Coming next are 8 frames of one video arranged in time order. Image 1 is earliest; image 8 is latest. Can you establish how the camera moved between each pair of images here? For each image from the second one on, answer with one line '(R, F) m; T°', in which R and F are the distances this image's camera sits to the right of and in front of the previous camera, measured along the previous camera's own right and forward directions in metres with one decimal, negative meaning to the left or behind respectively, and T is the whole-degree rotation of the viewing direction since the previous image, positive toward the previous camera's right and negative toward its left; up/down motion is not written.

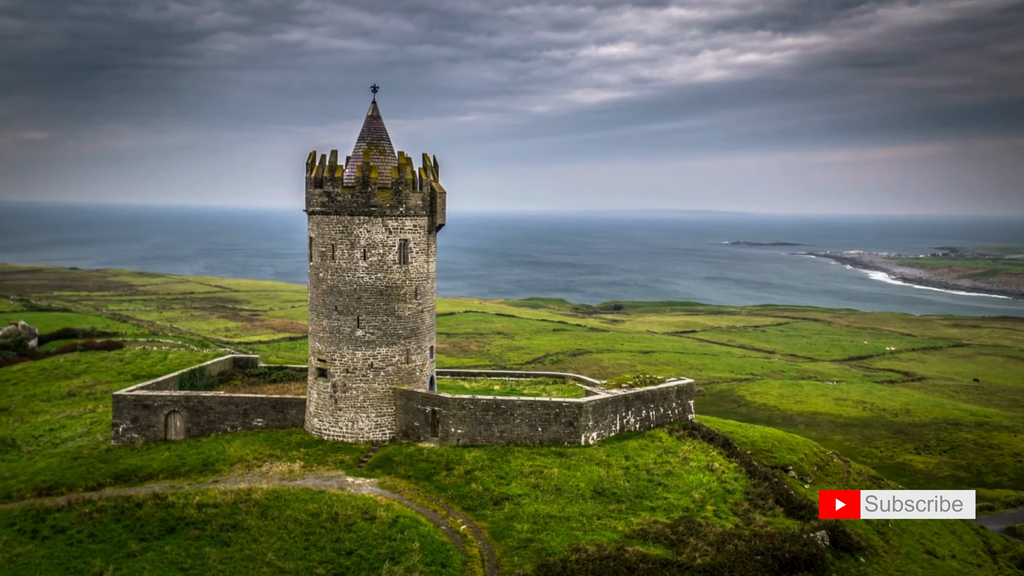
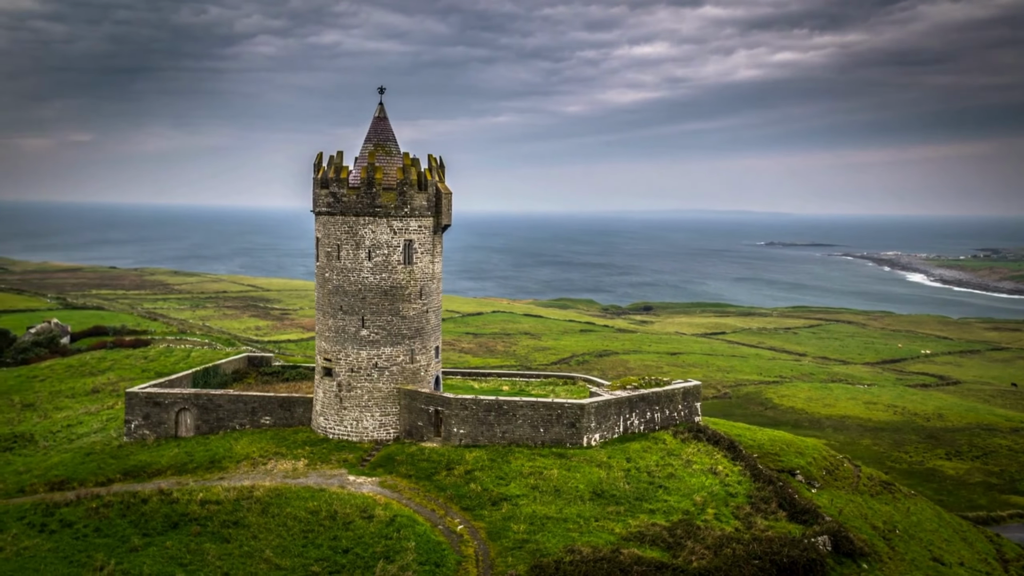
(+0.6, 0.0) m; -2°
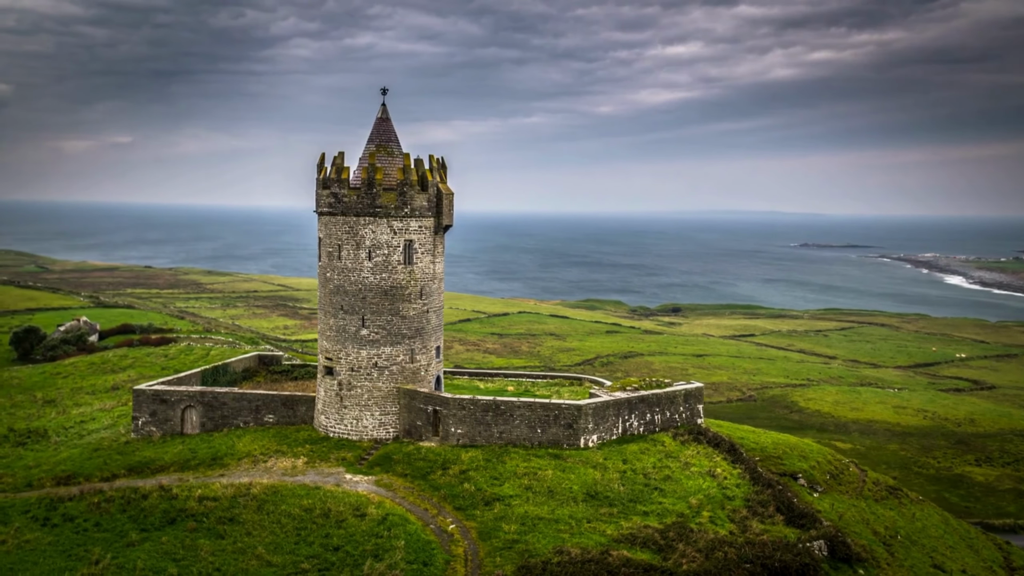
(+0.7, 0.0) m; -2°
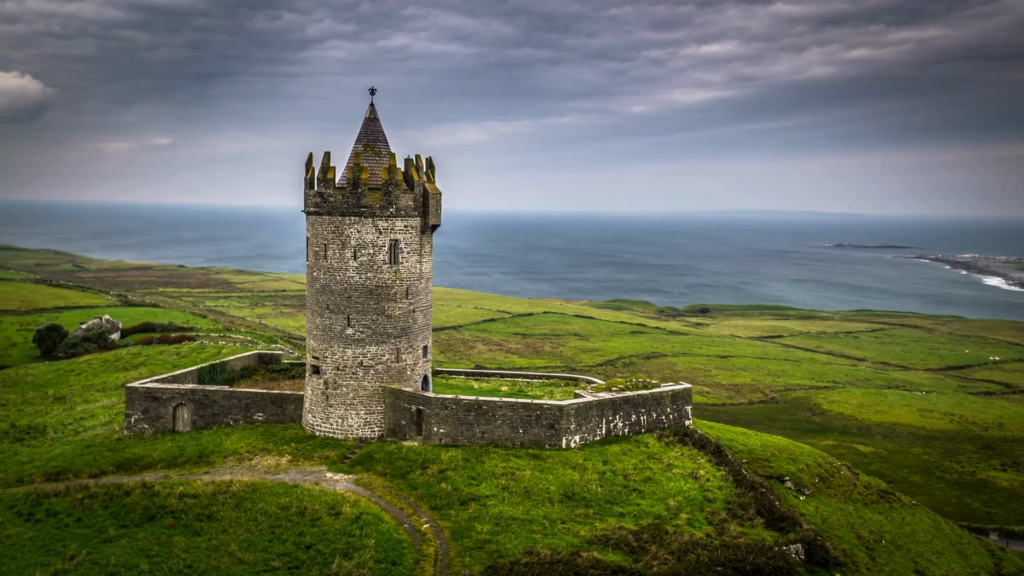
(+1.0, +0.1) m; -1°
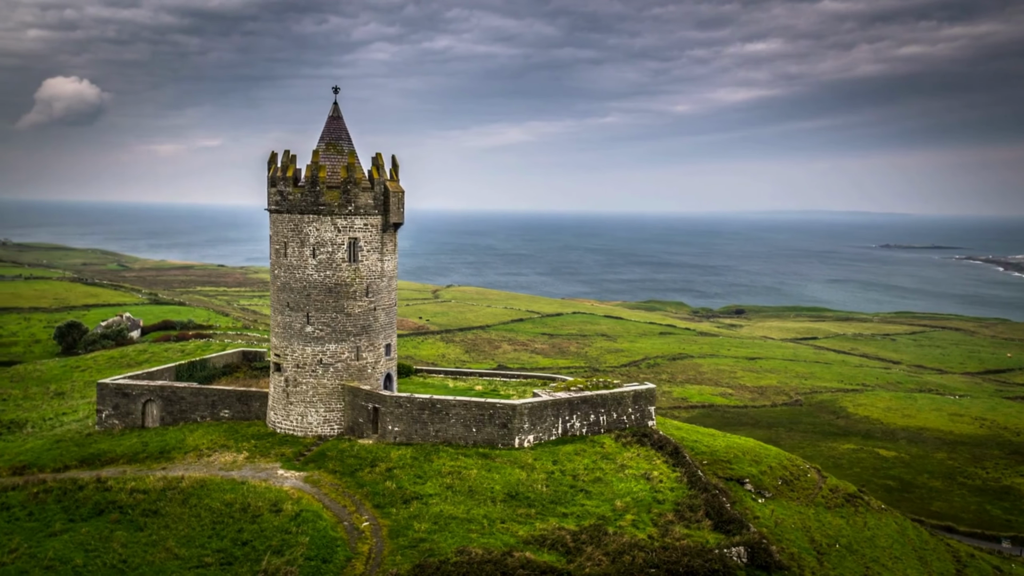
(+1.9, +0.1) m; -1°
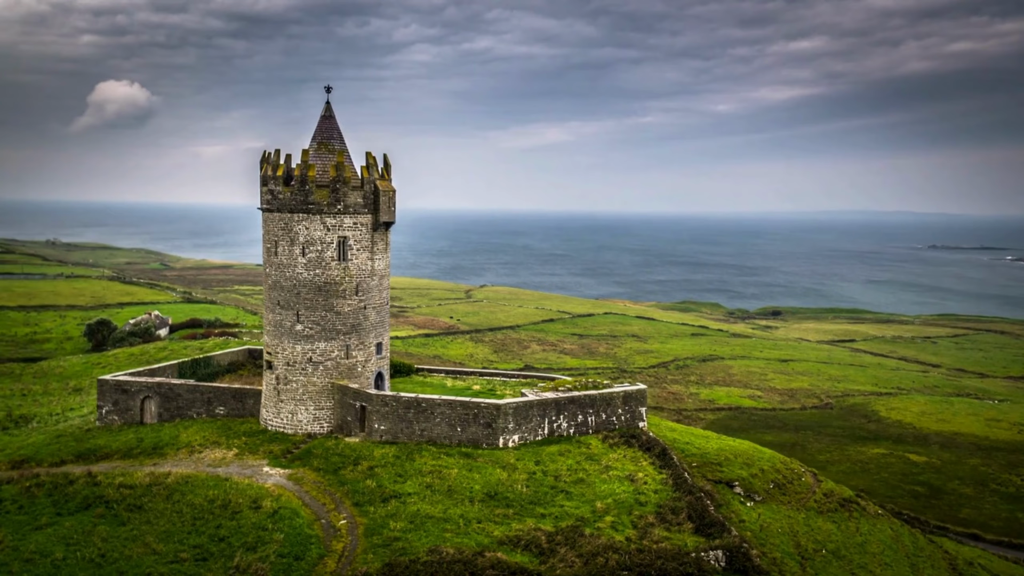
(+1.1, +0.1) m; -2°
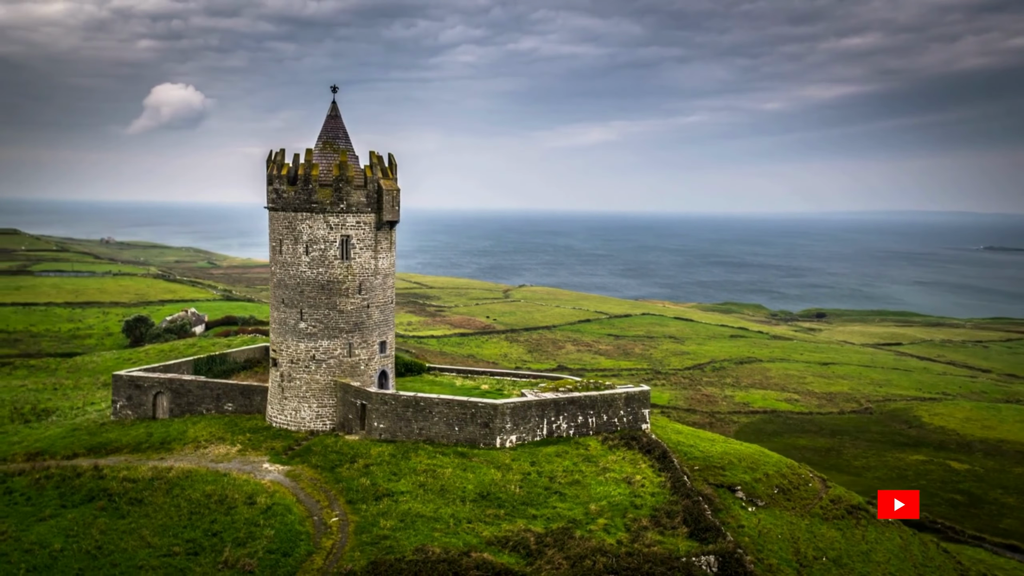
(+0.9, +0.1) m; -2°
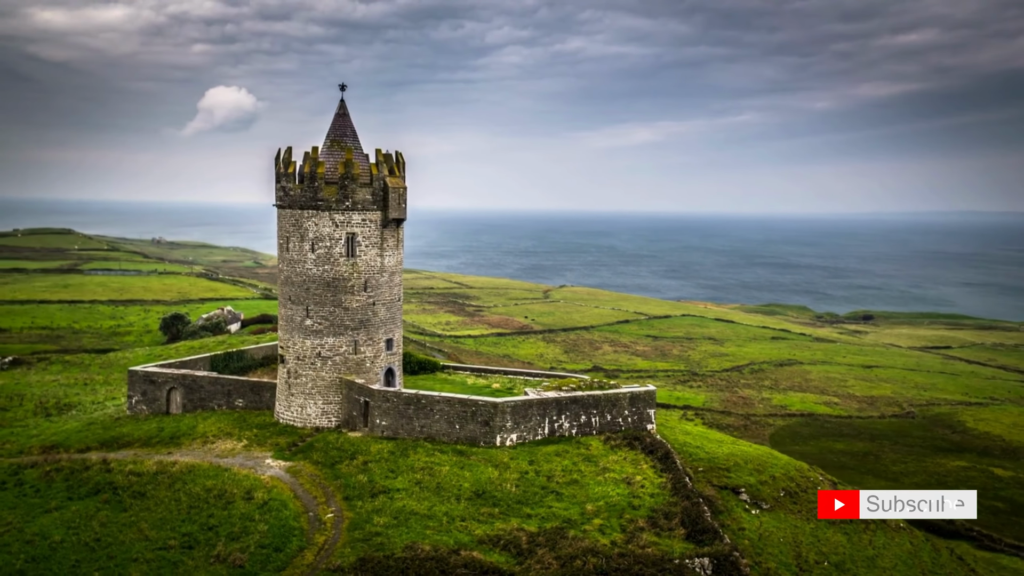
(+0.9, +0.1) m; -2°
